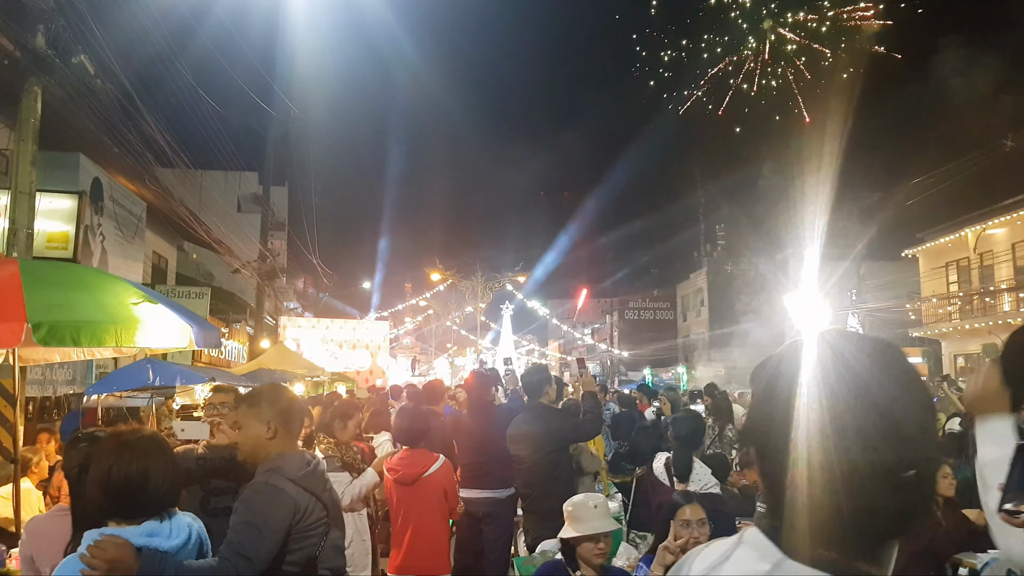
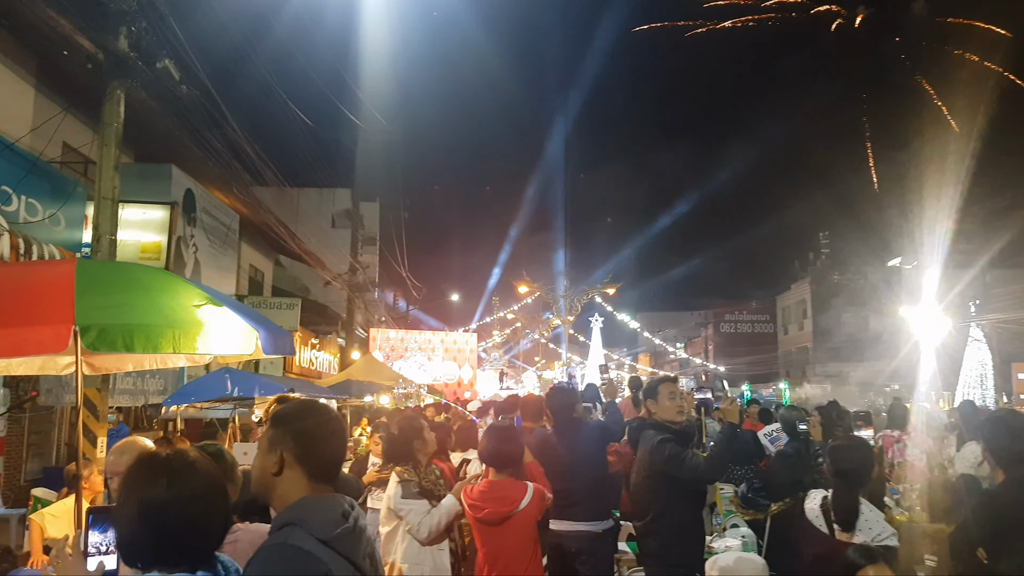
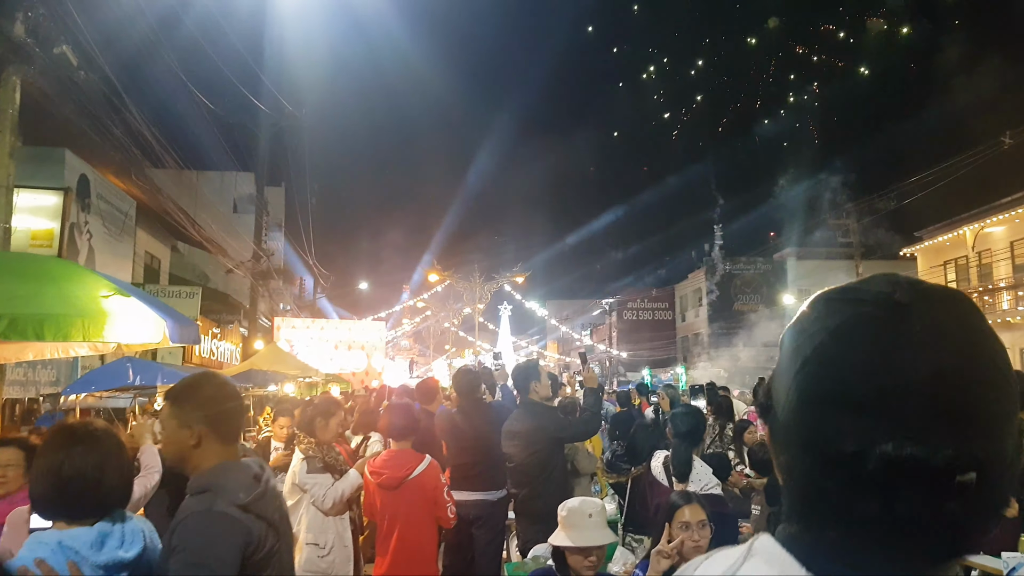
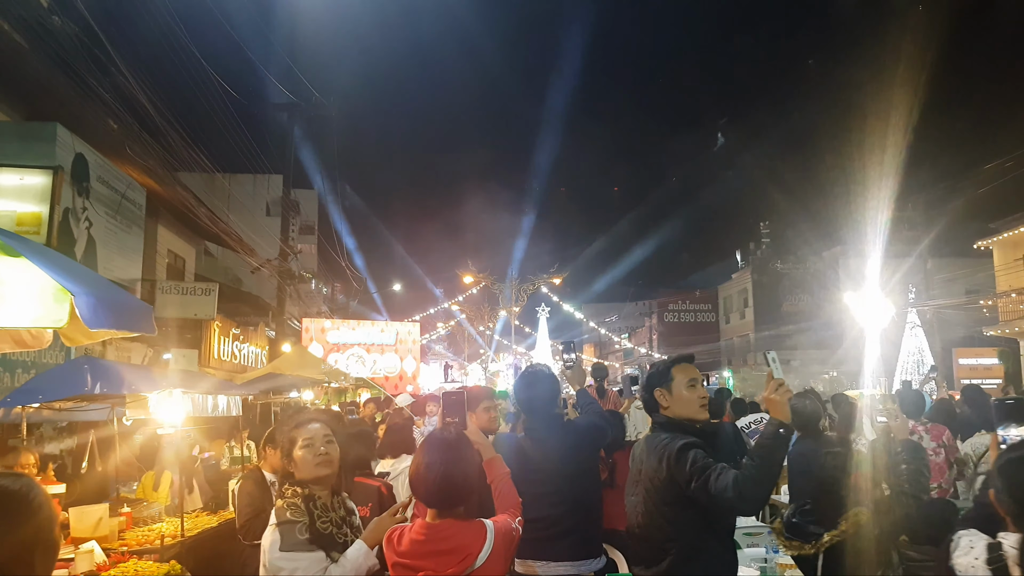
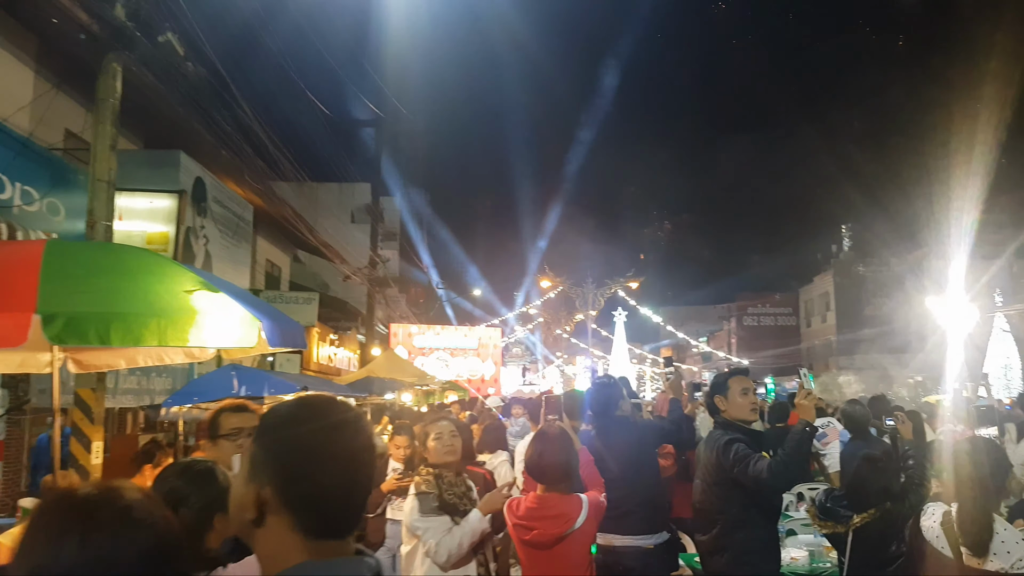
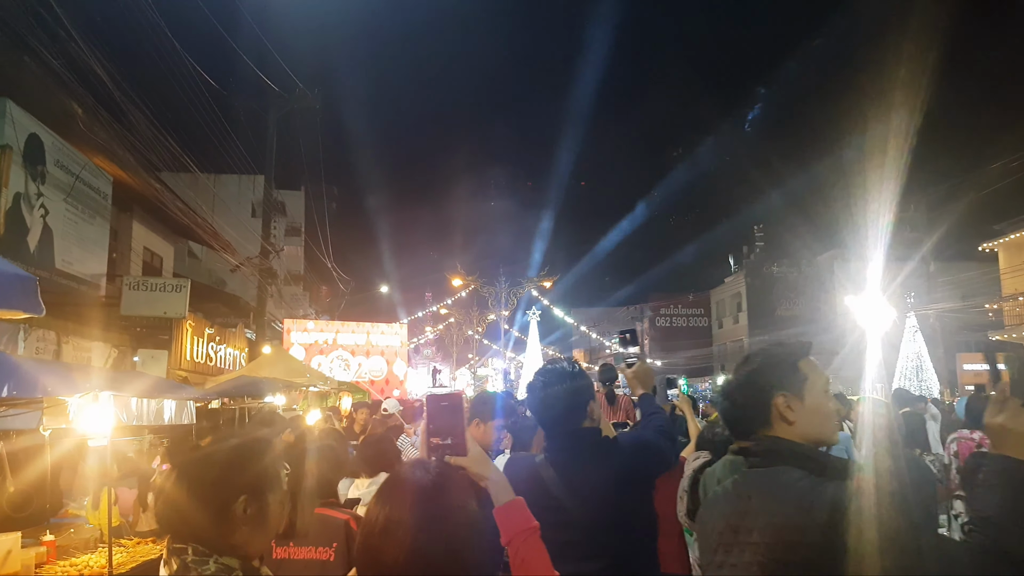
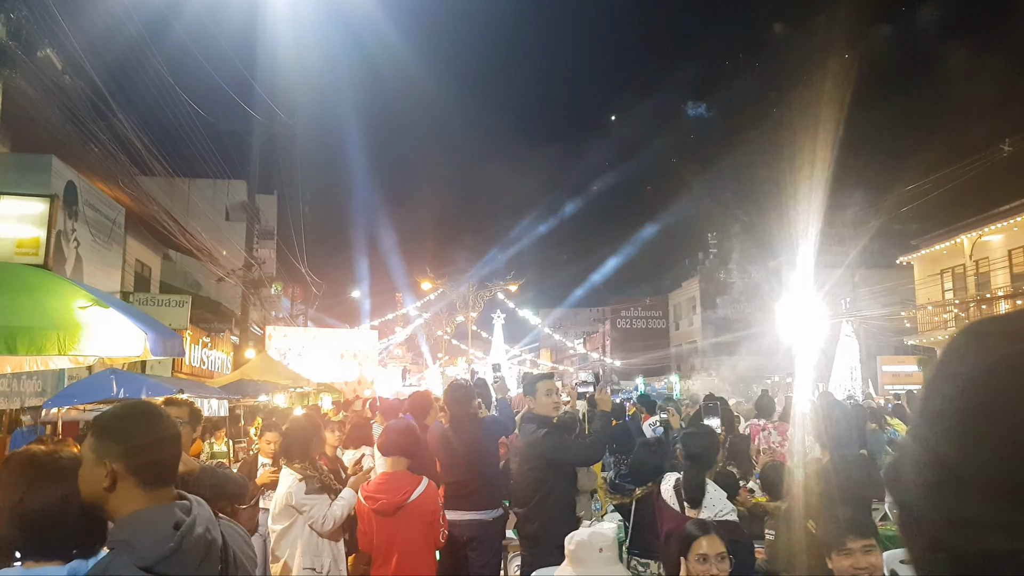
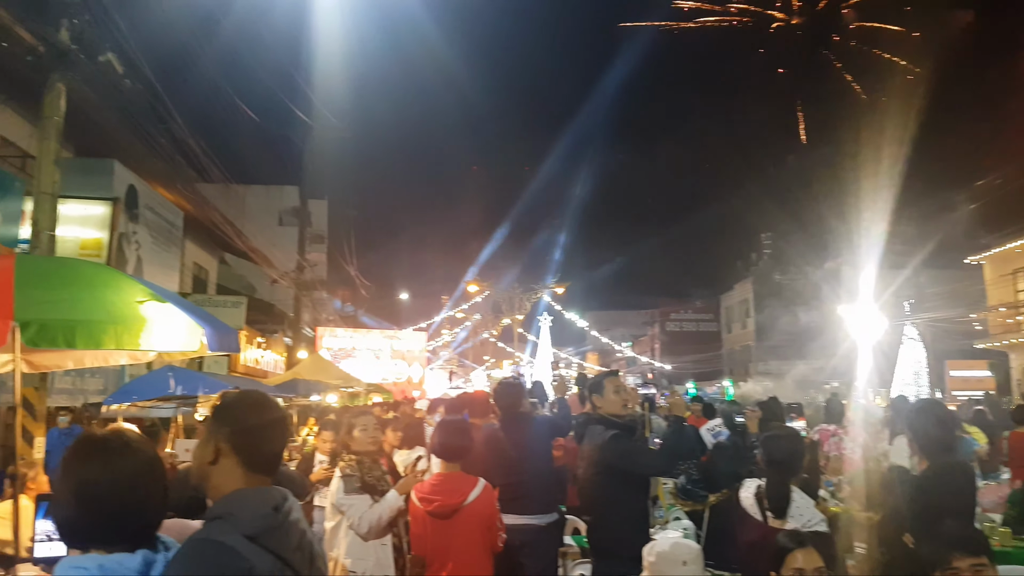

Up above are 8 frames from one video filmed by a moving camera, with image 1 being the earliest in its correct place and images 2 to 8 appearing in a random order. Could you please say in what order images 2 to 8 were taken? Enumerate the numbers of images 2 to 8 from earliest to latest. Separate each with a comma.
3, 7, 8, 2, 5, 4, 6
